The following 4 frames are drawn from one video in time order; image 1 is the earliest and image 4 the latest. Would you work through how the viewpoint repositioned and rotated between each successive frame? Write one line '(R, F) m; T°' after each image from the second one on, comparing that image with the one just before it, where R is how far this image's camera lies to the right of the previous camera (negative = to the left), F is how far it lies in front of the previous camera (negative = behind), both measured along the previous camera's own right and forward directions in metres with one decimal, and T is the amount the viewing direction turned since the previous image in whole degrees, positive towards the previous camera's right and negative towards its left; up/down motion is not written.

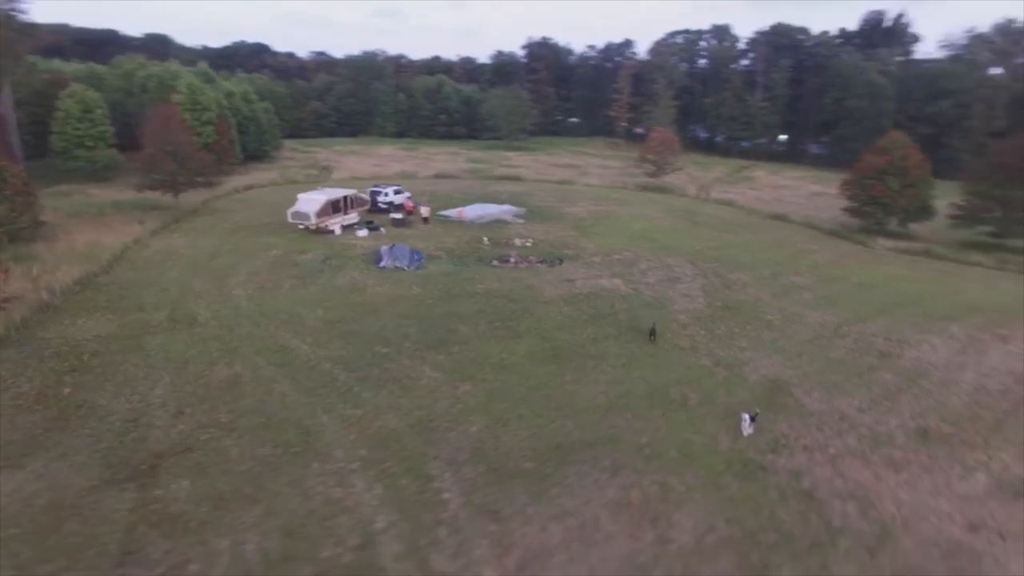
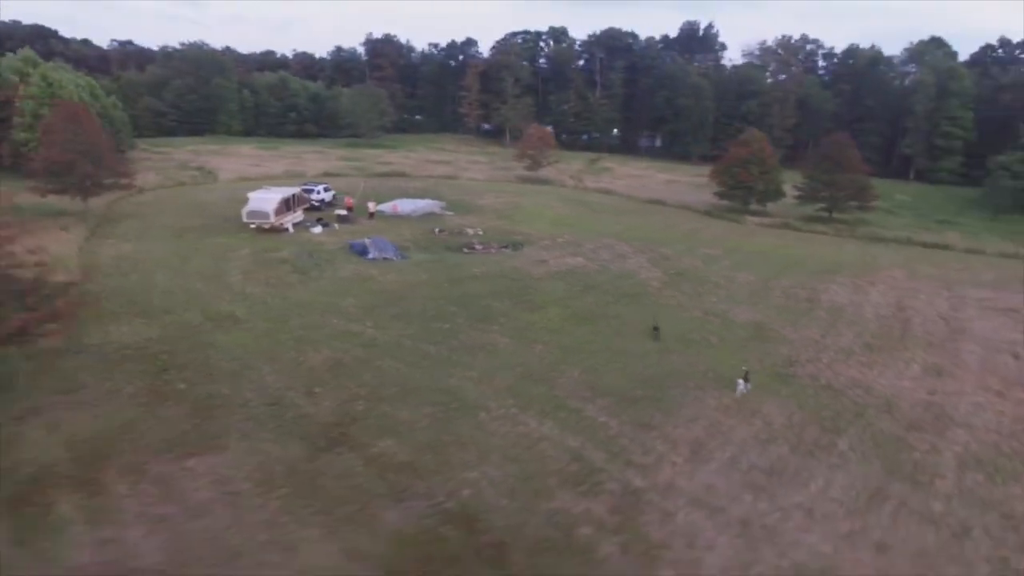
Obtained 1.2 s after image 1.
(-6.3, -1.7) m; +16°
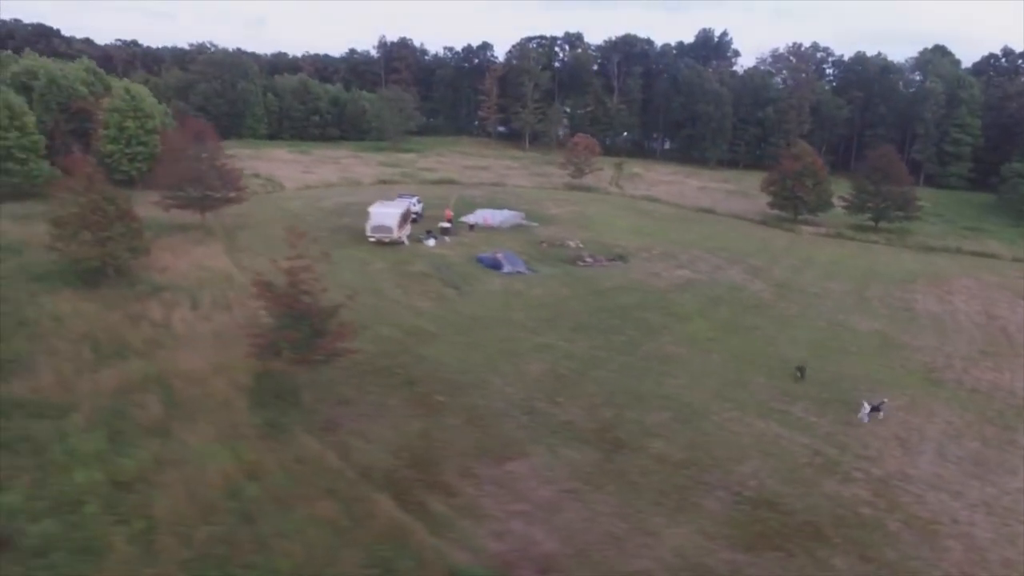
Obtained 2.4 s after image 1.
(-6.1, -2.1) m; +2°
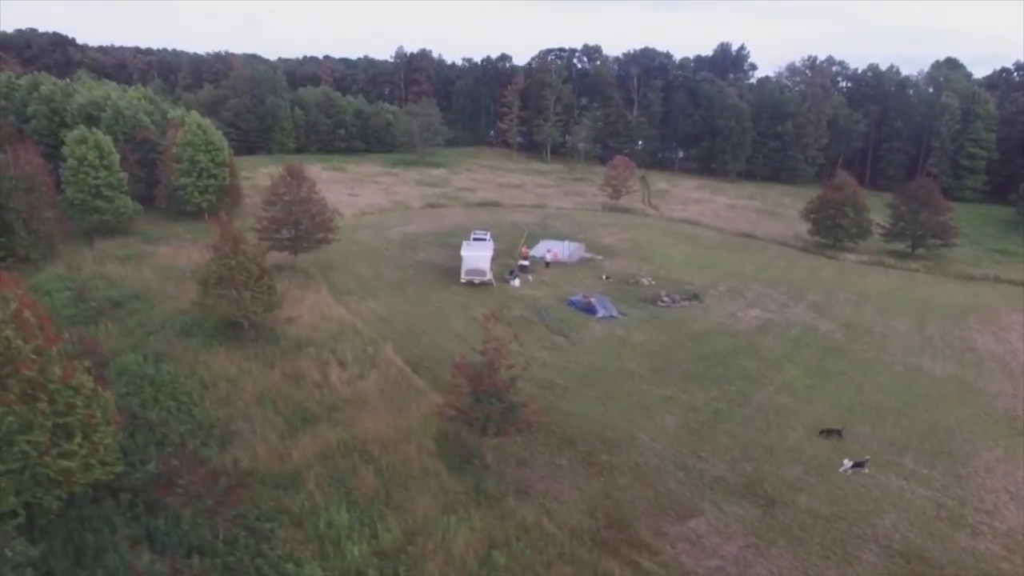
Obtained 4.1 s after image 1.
(-4.6, -2.1) m; +1°
